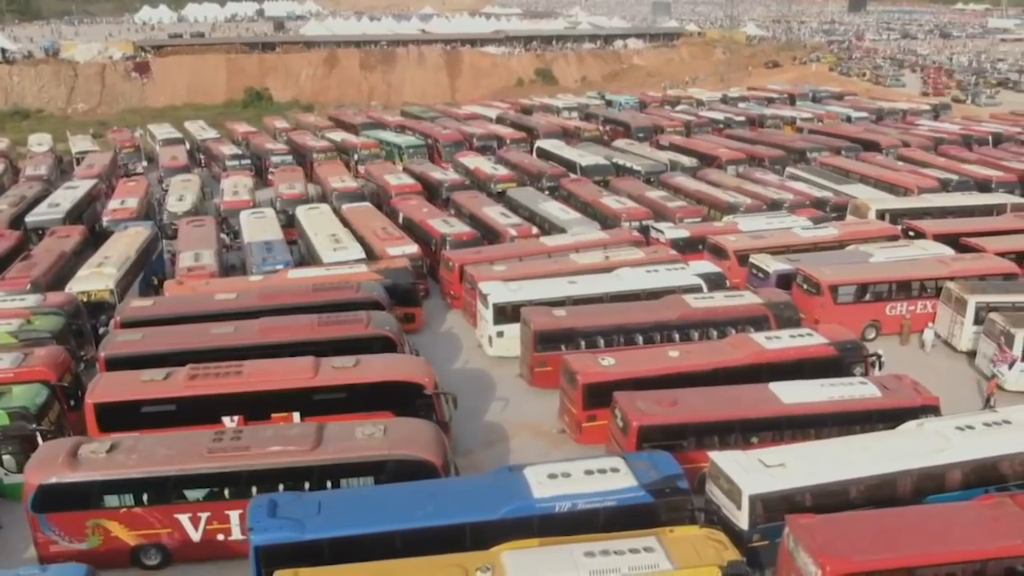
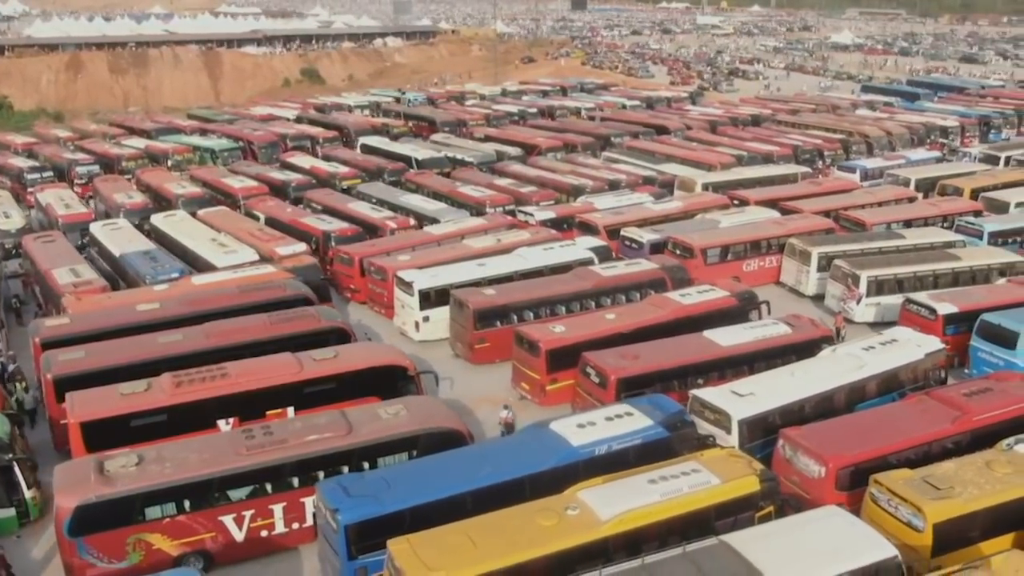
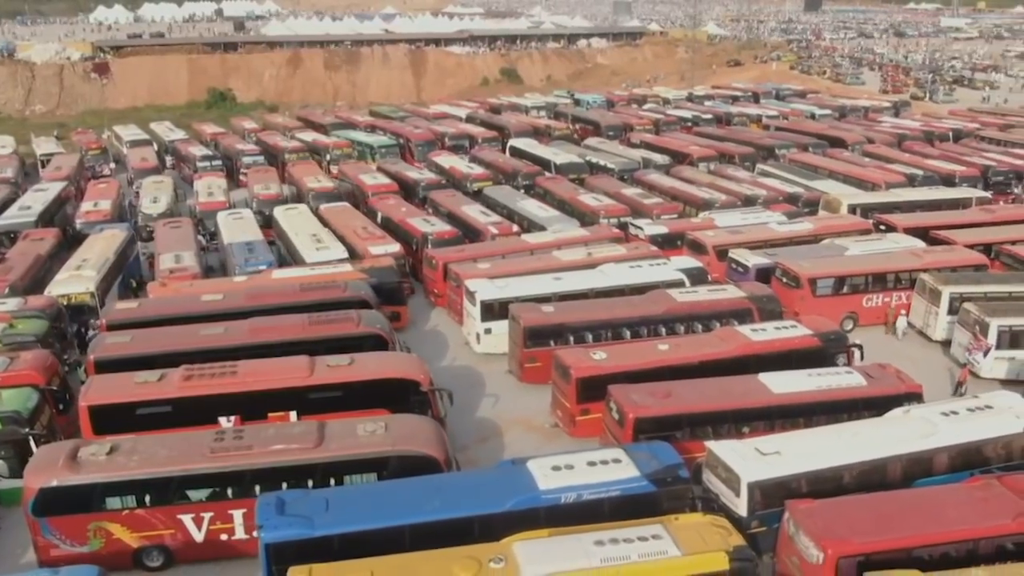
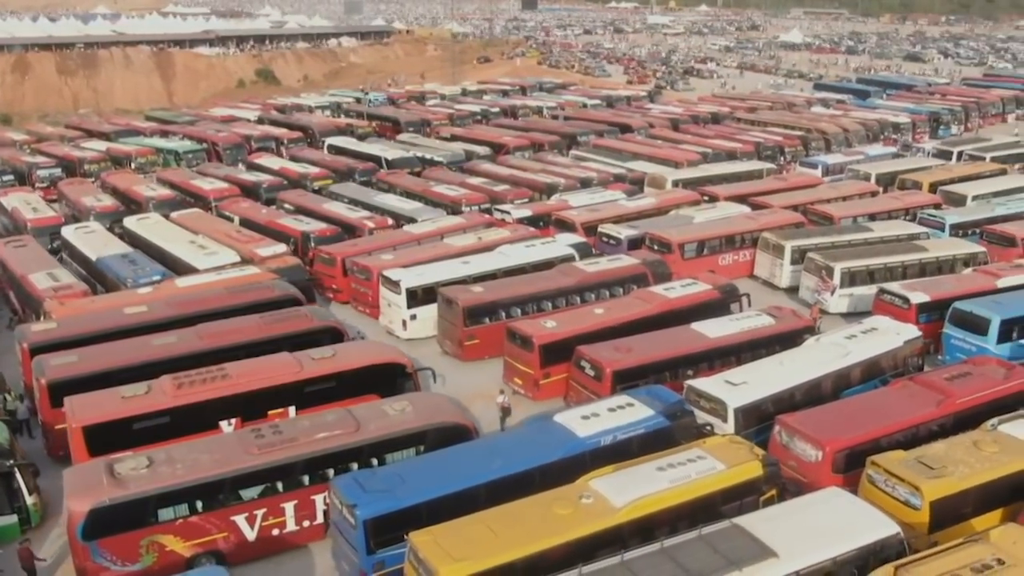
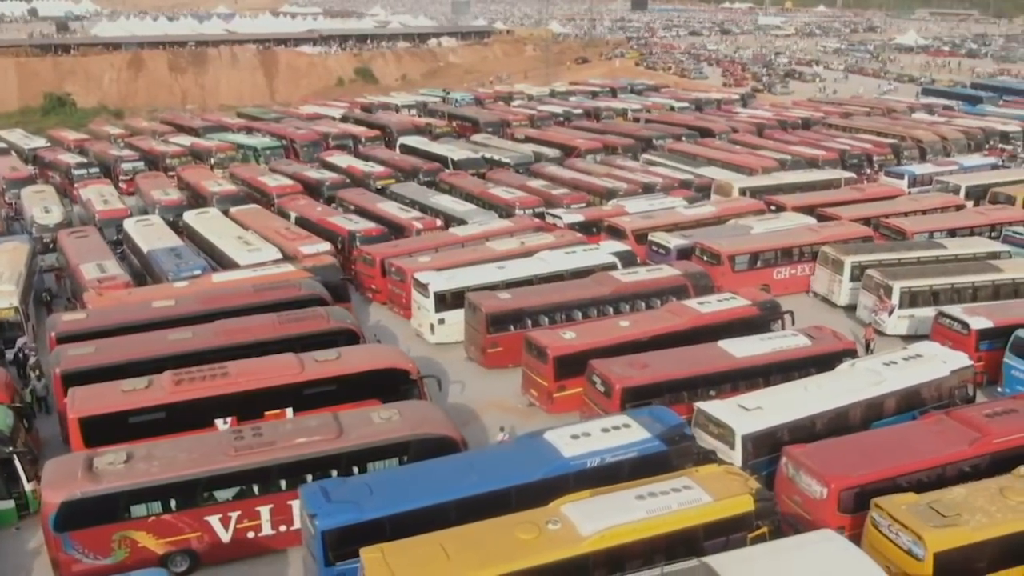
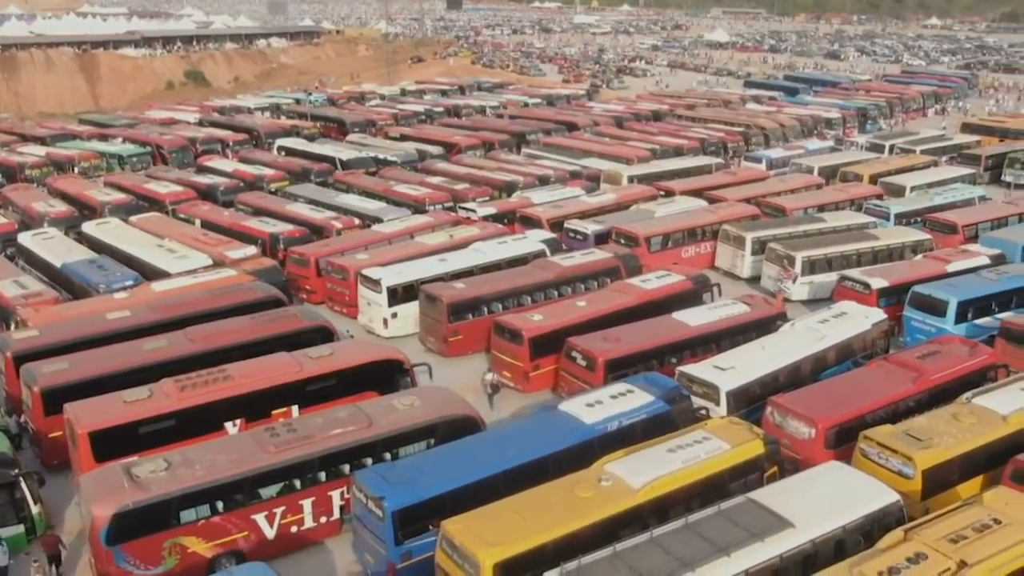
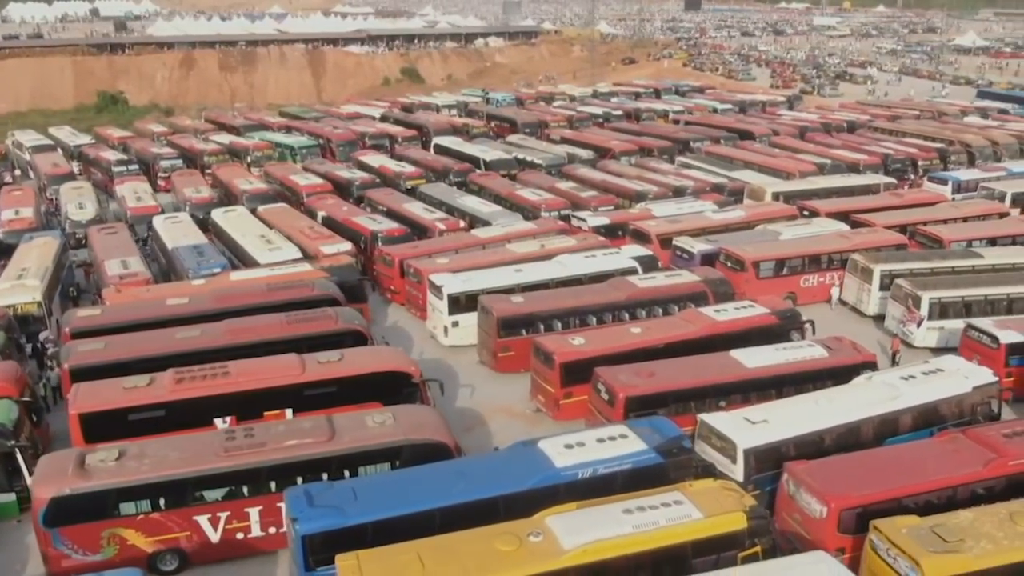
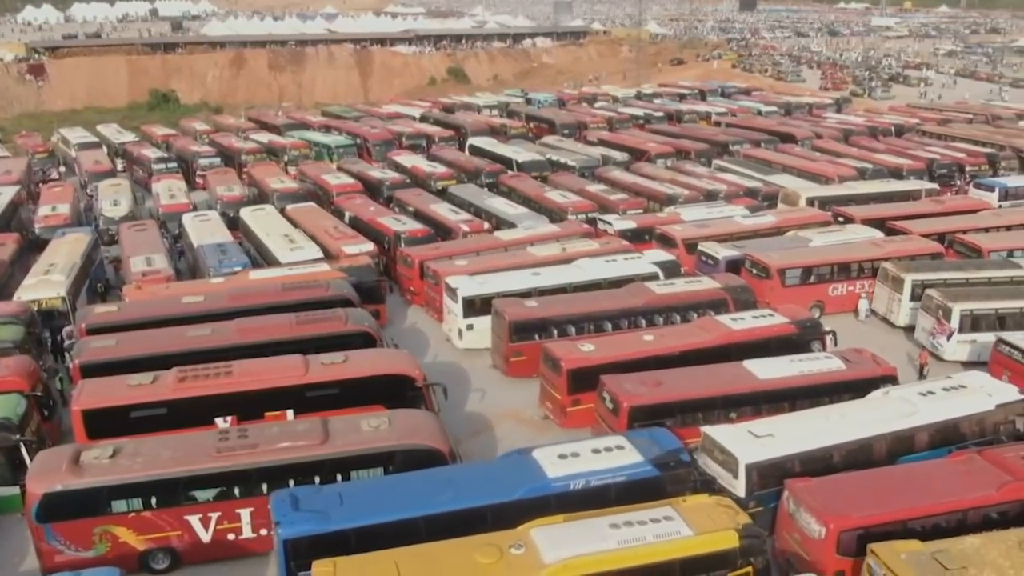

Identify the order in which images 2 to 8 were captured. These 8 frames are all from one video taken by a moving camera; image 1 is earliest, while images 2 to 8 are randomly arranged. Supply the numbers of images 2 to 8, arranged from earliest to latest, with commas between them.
3, 8, 7, 5, 2, 4, 6
